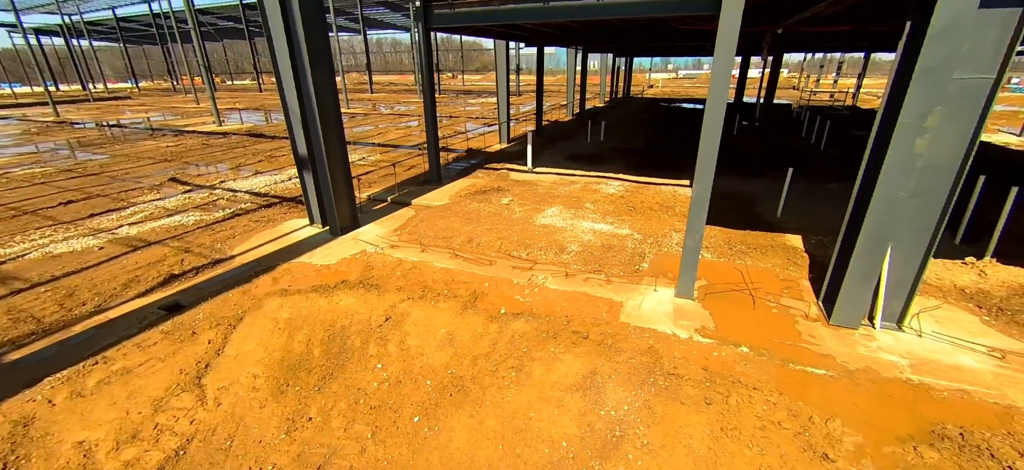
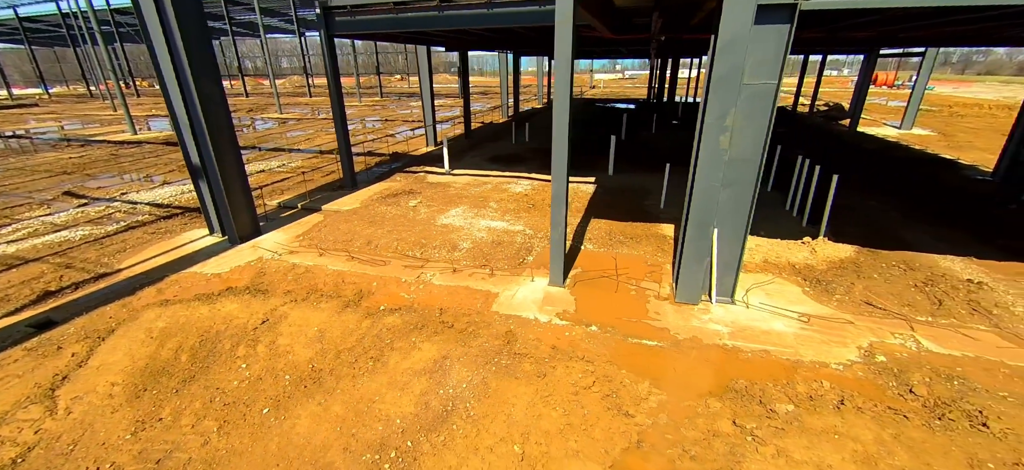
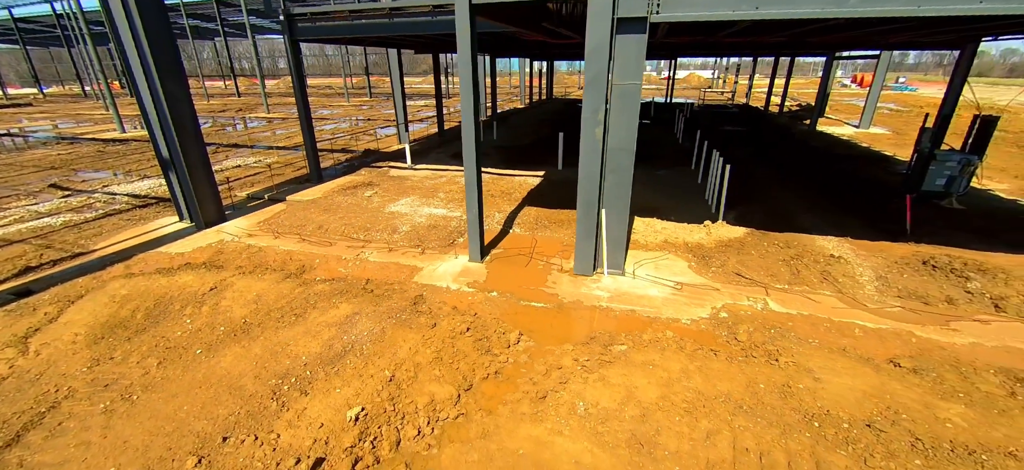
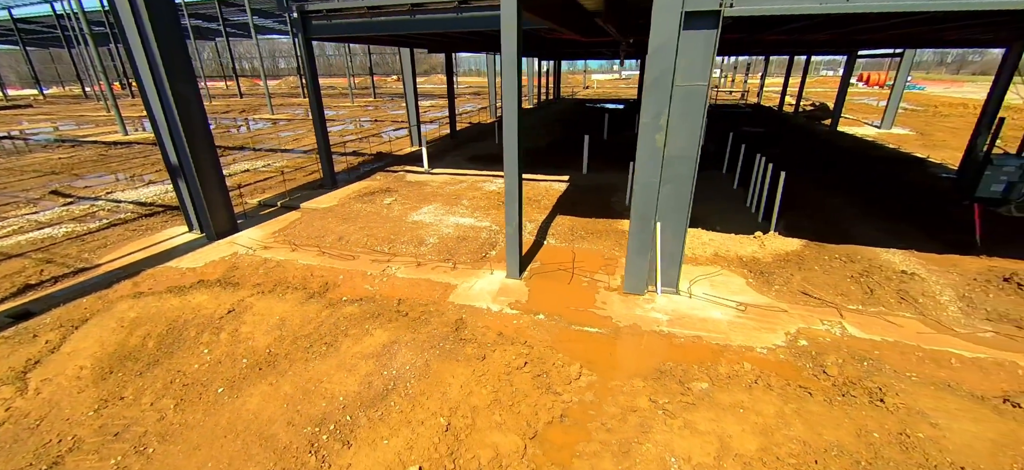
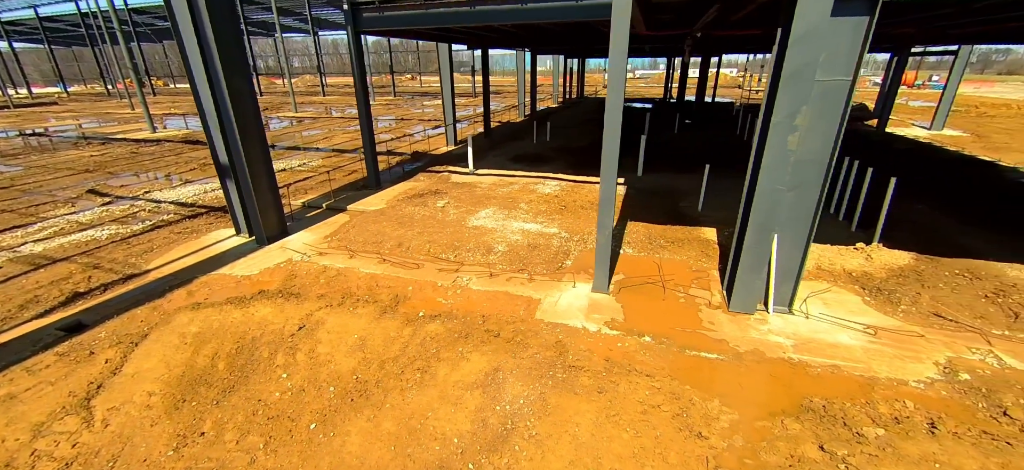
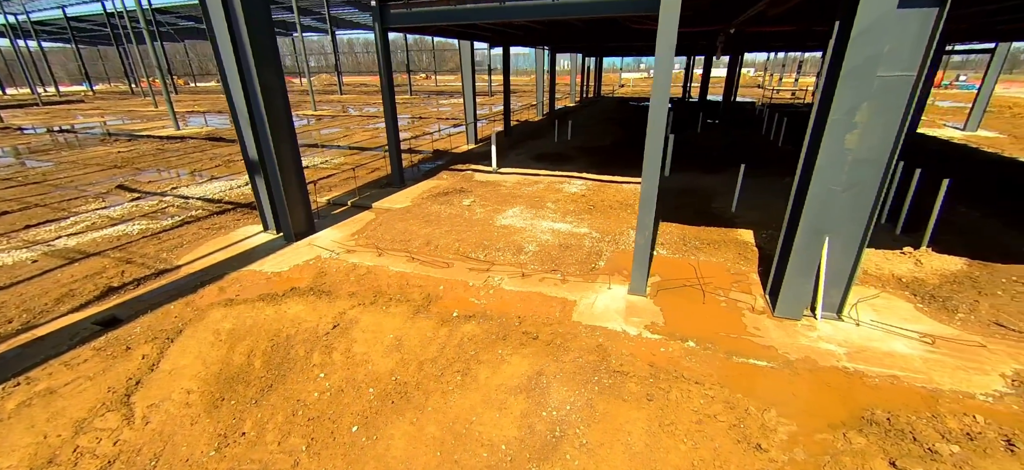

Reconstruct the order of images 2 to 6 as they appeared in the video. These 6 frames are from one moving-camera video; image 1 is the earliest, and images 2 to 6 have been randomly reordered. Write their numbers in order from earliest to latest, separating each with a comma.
6, 5, 2, 4, 3
